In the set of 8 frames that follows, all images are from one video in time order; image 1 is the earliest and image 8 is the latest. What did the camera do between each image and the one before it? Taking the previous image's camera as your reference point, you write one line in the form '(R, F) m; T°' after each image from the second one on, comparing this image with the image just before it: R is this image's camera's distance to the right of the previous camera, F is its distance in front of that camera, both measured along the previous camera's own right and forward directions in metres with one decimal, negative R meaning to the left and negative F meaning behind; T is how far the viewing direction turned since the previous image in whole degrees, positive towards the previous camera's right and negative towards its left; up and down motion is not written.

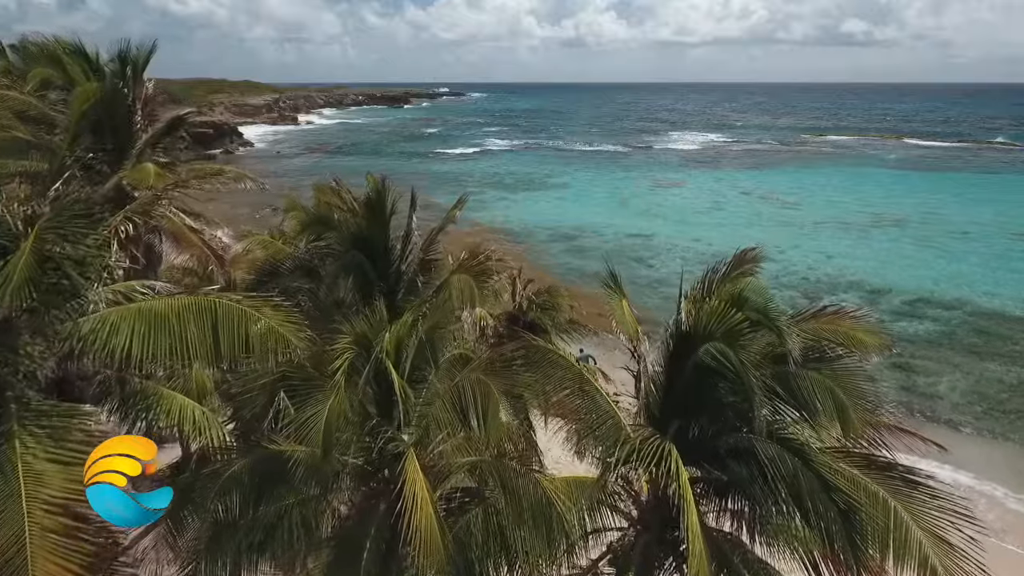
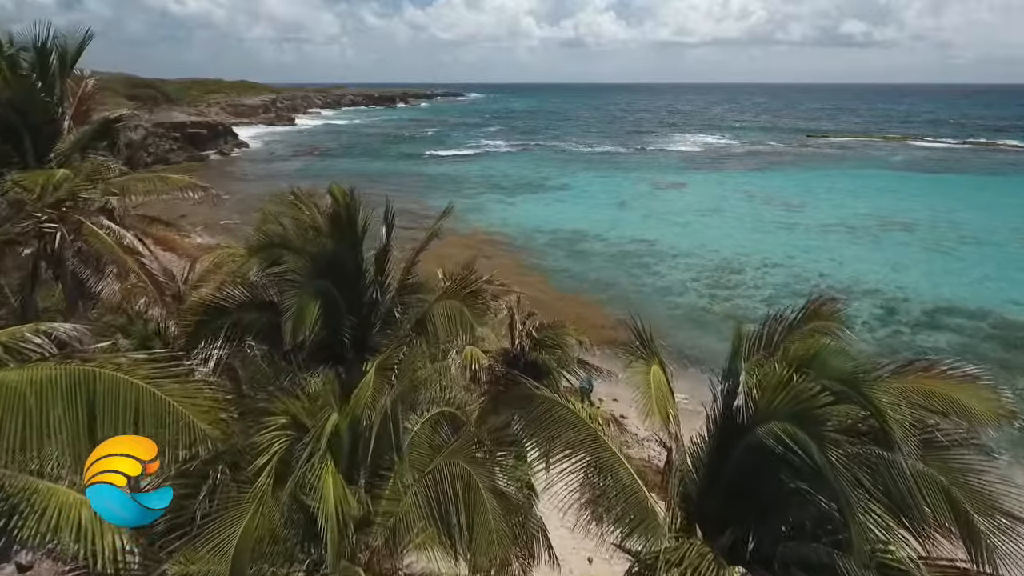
(0.0, +1.5) m; 0°
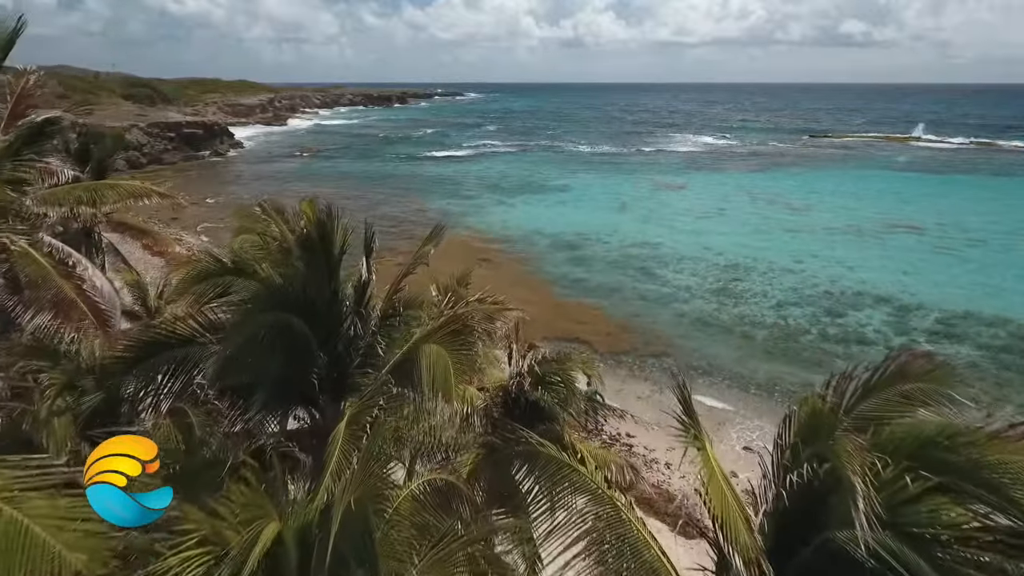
(0.0, +1.1) m; 0°
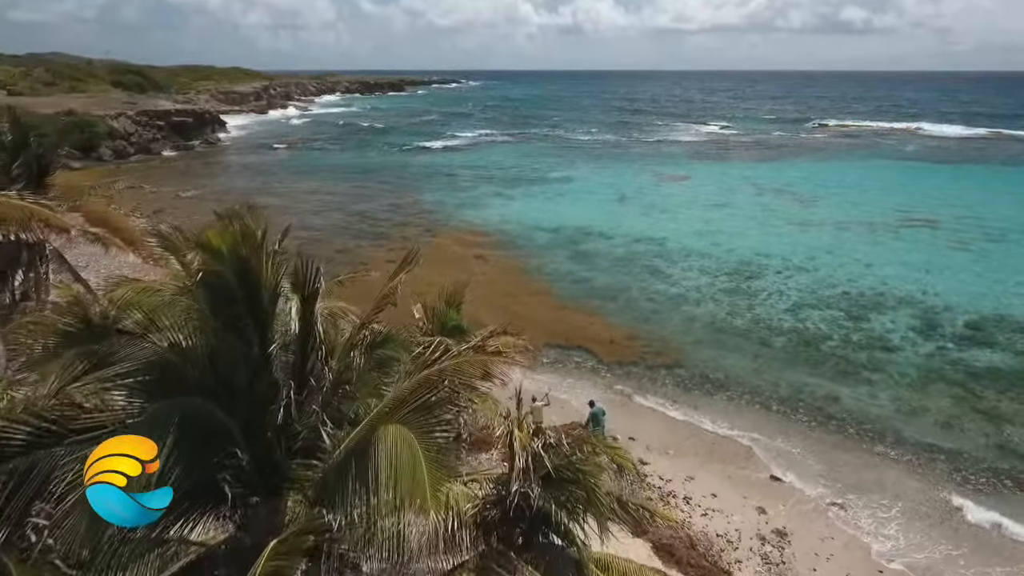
(0.0, +1.9) m; 0°
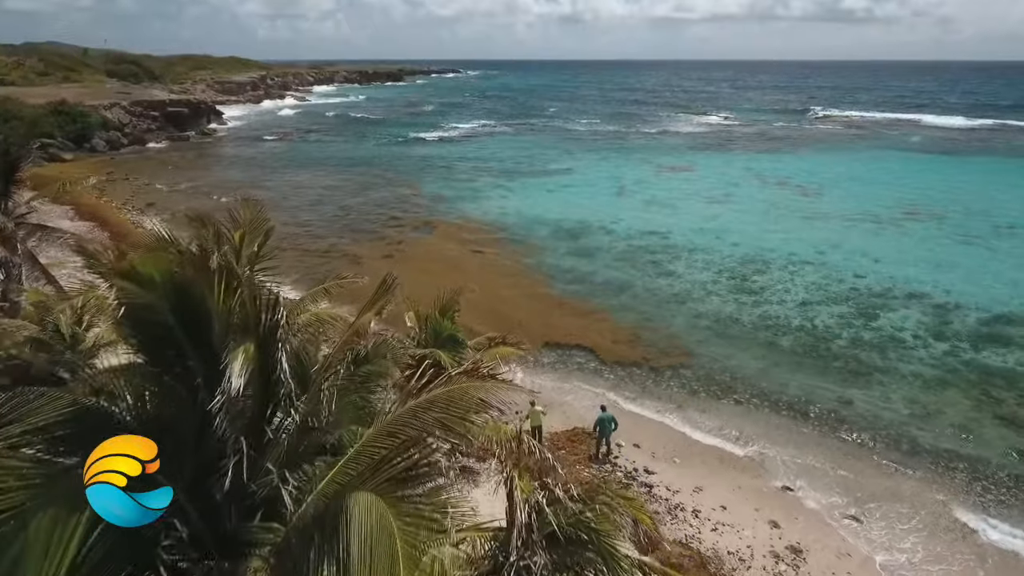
(0.0, +0.8) m; 0°
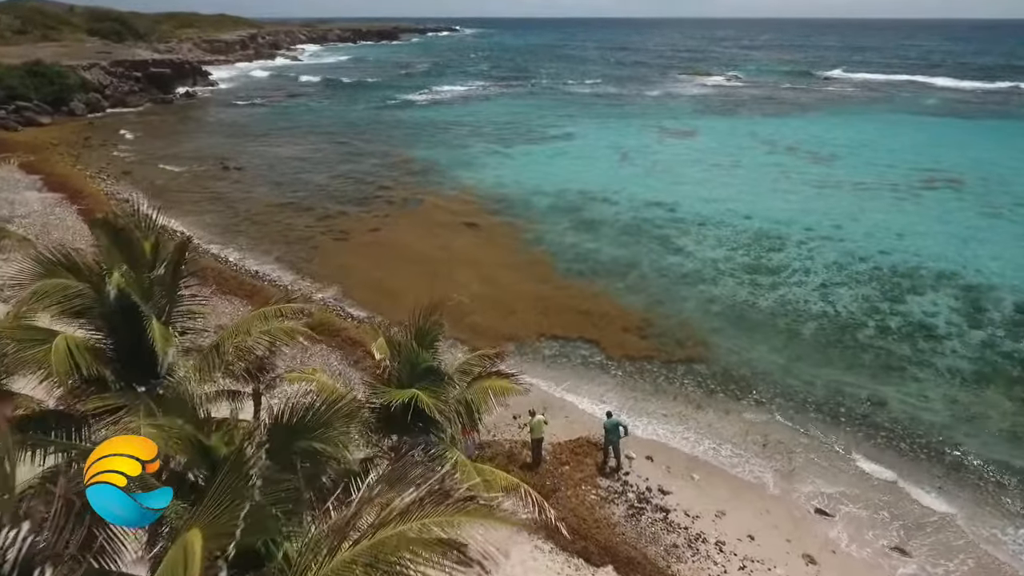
(0.0, +2.1) m; 0°
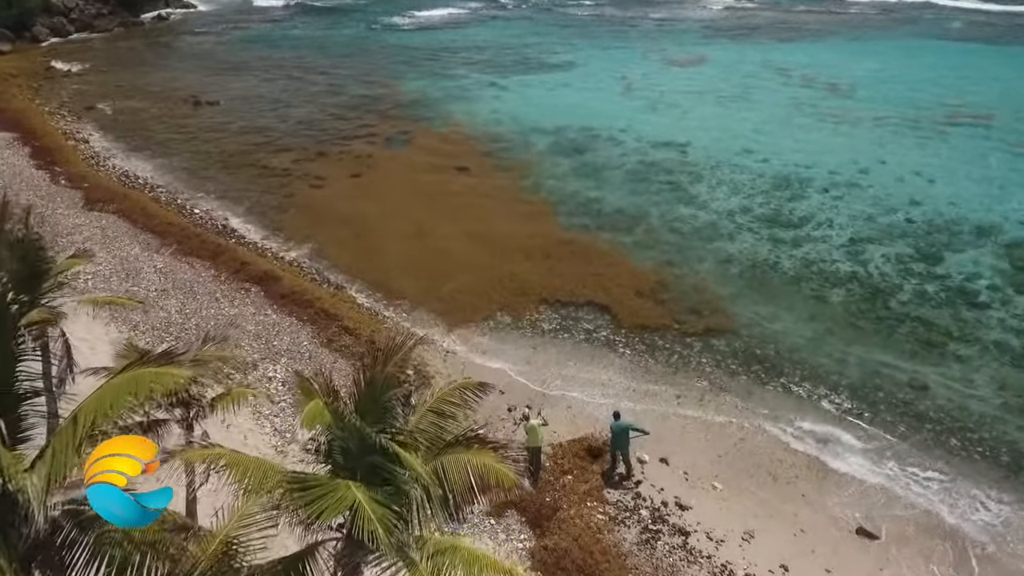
(+0.1, +2.4) m; 0°
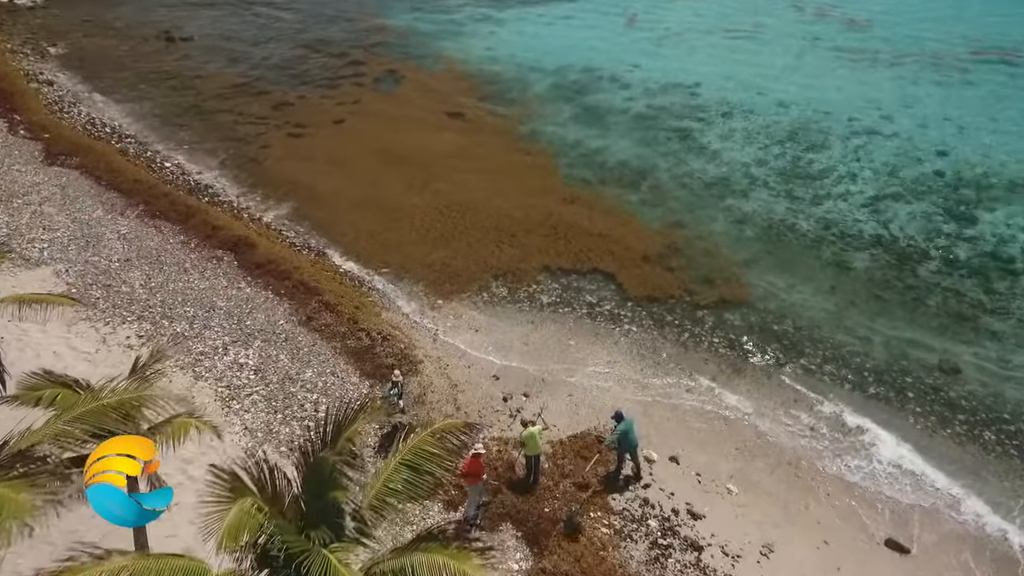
(+0.1, +1.5) m; 0°
